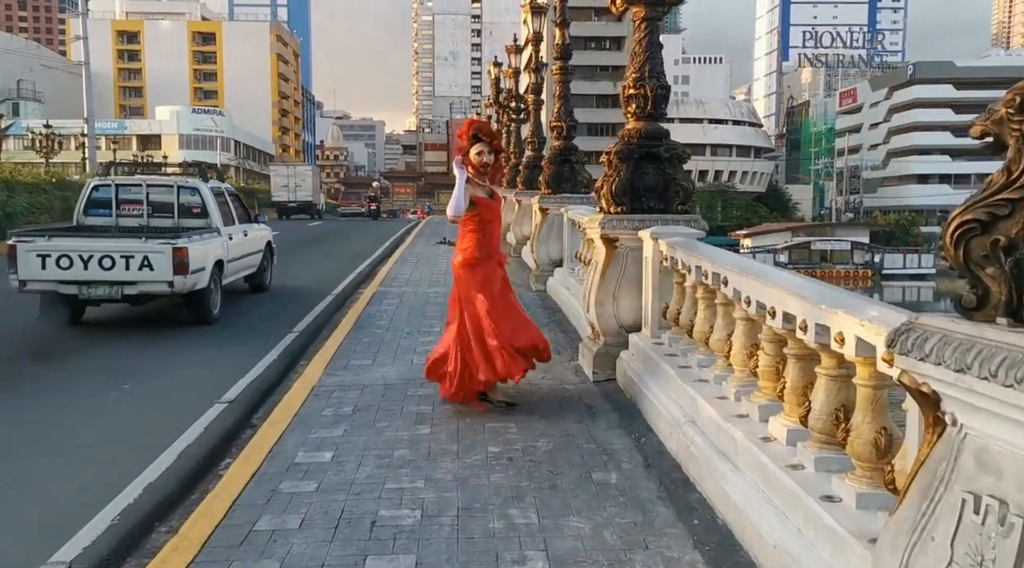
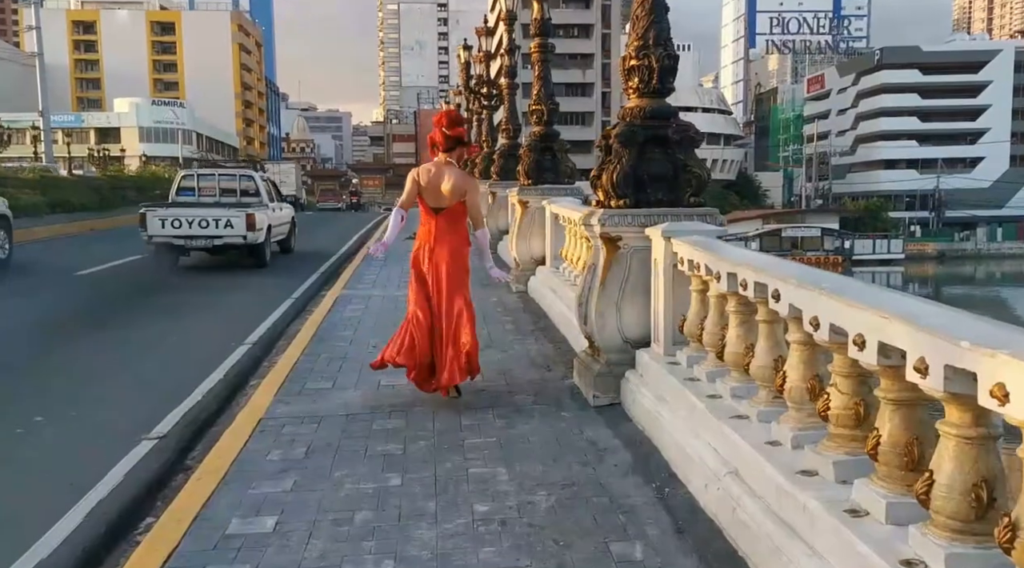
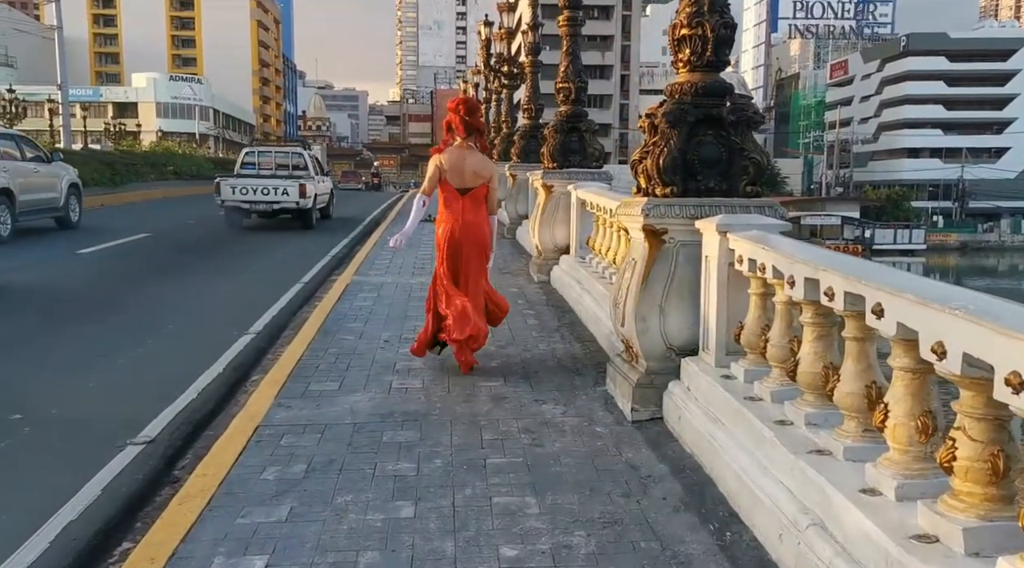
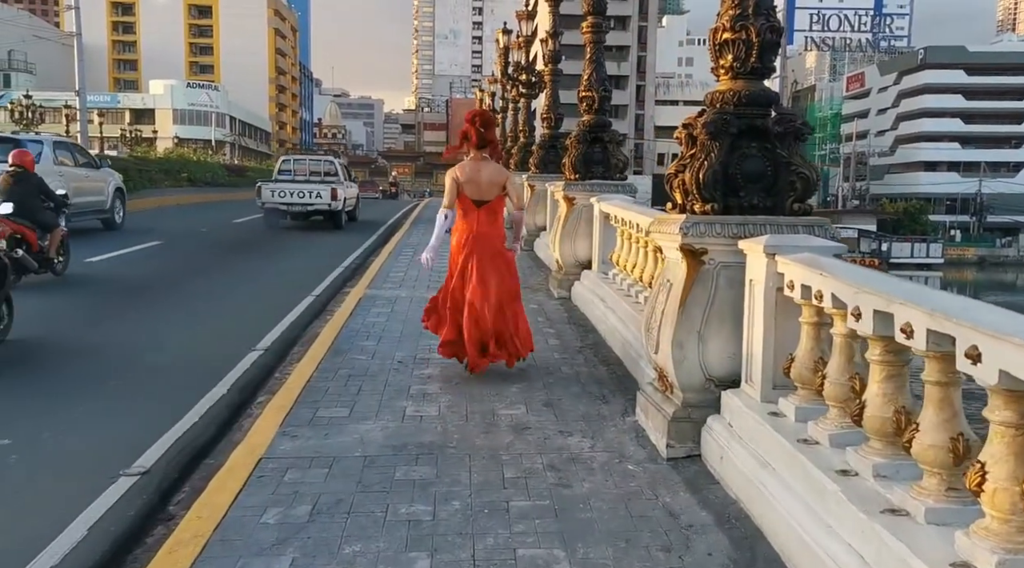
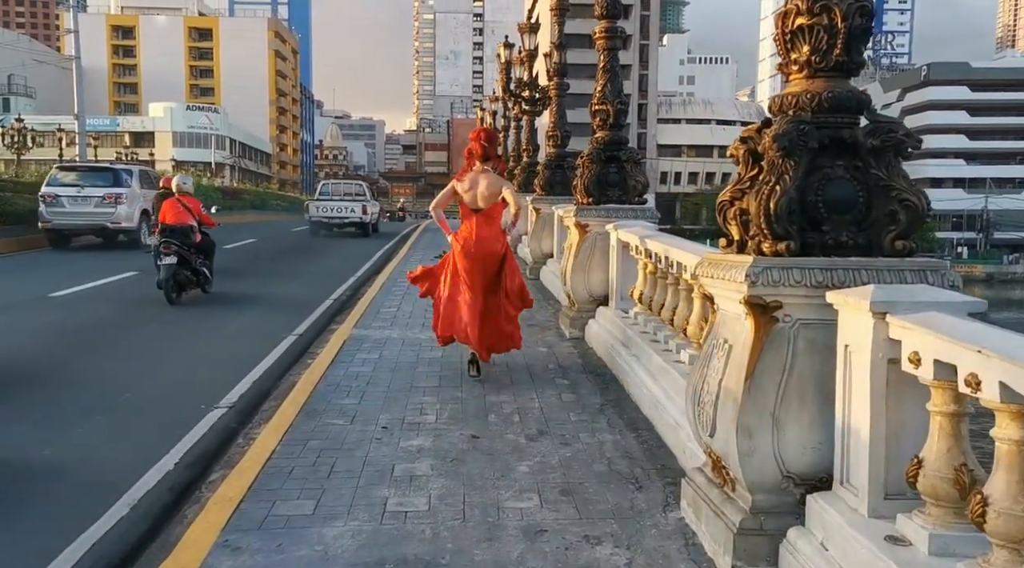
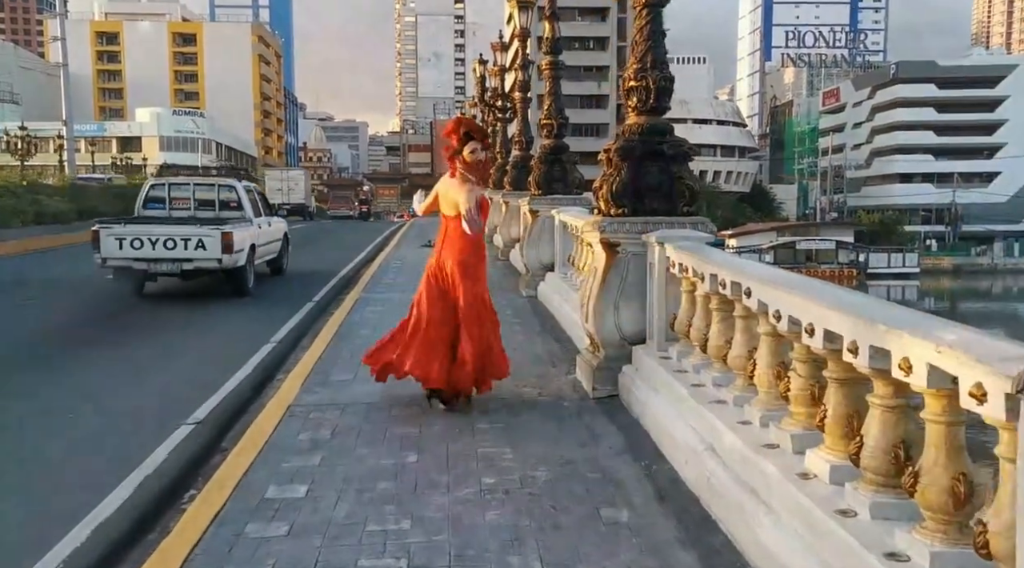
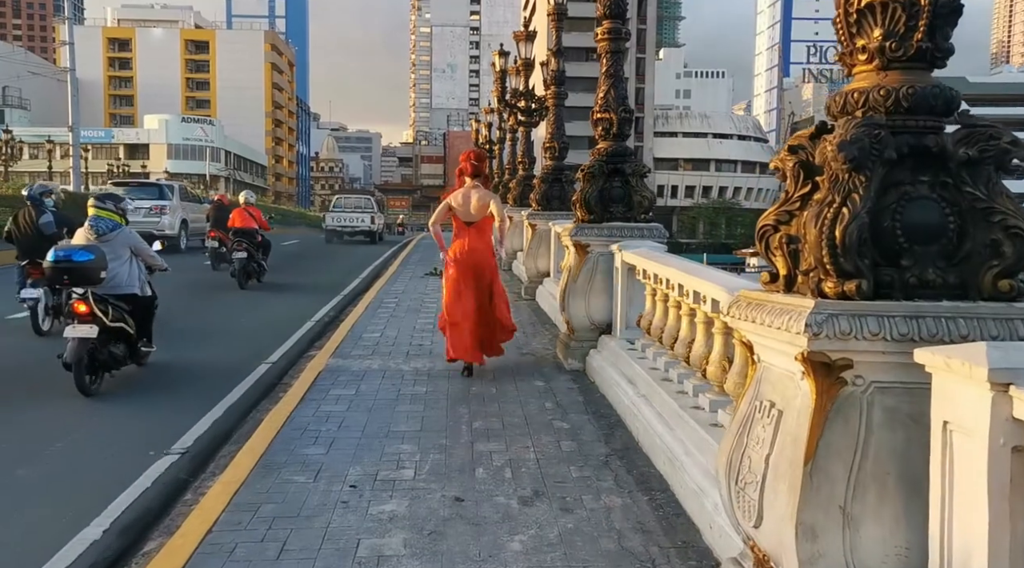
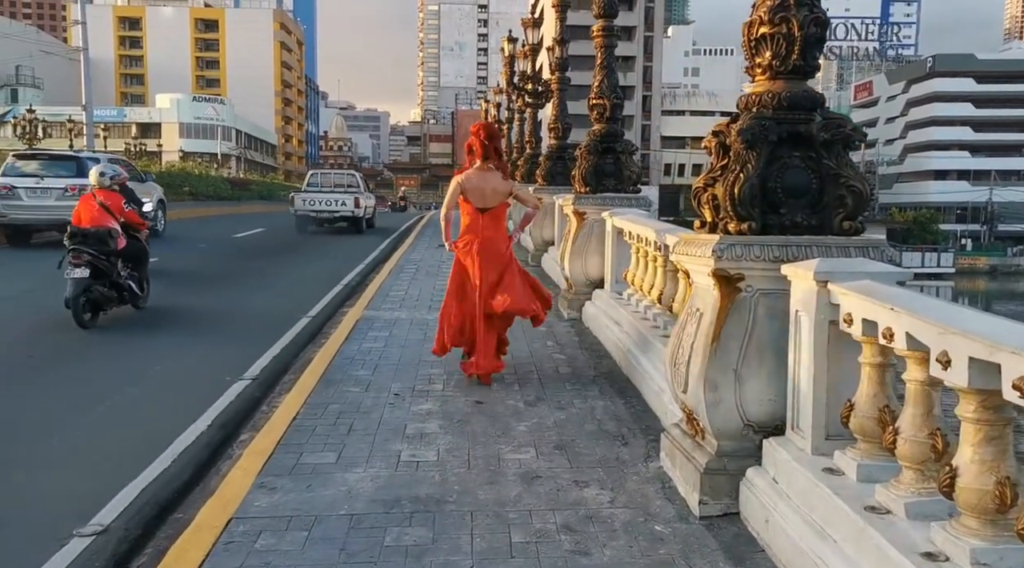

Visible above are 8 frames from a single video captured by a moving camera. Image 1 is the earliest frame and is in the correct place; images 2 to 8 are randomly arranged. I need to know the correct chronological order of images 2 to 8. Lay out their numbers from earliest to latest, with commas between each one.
6, 2, 3, 4, 8, 5, 7
